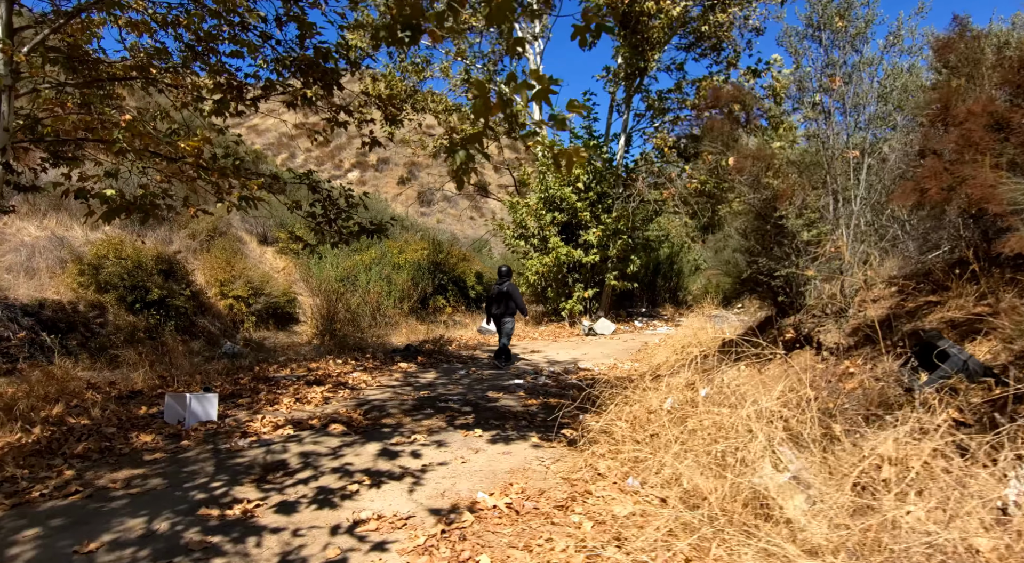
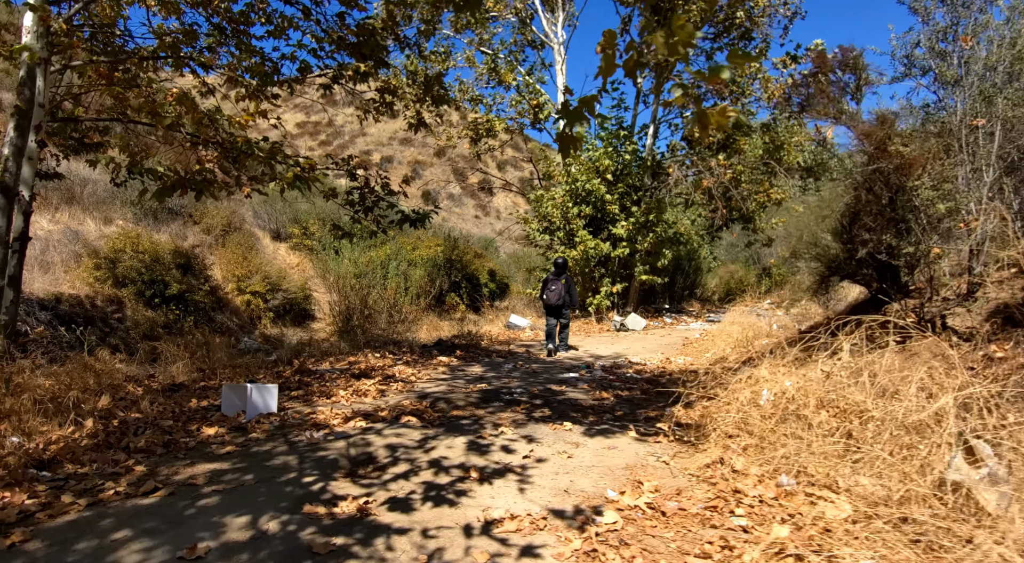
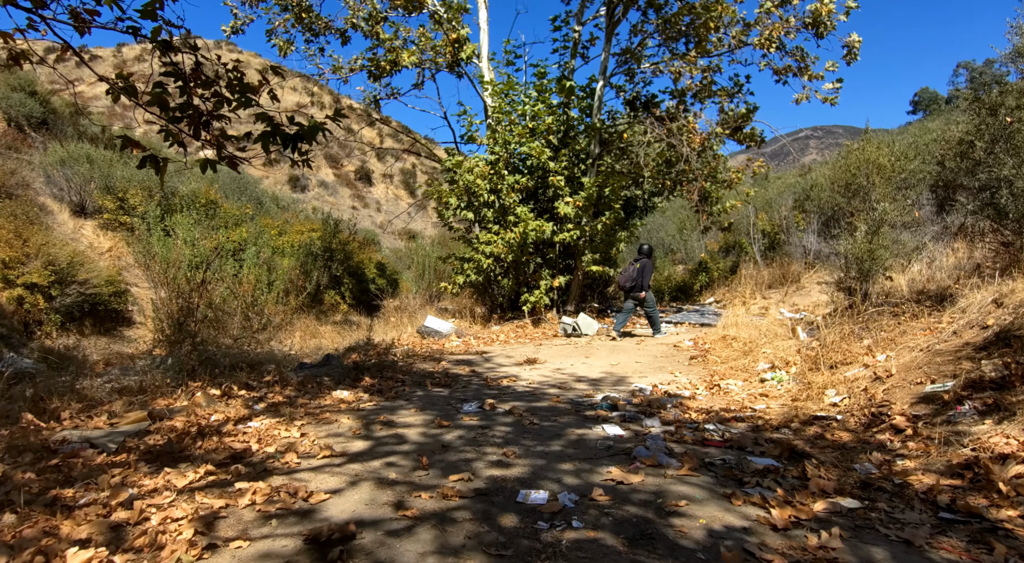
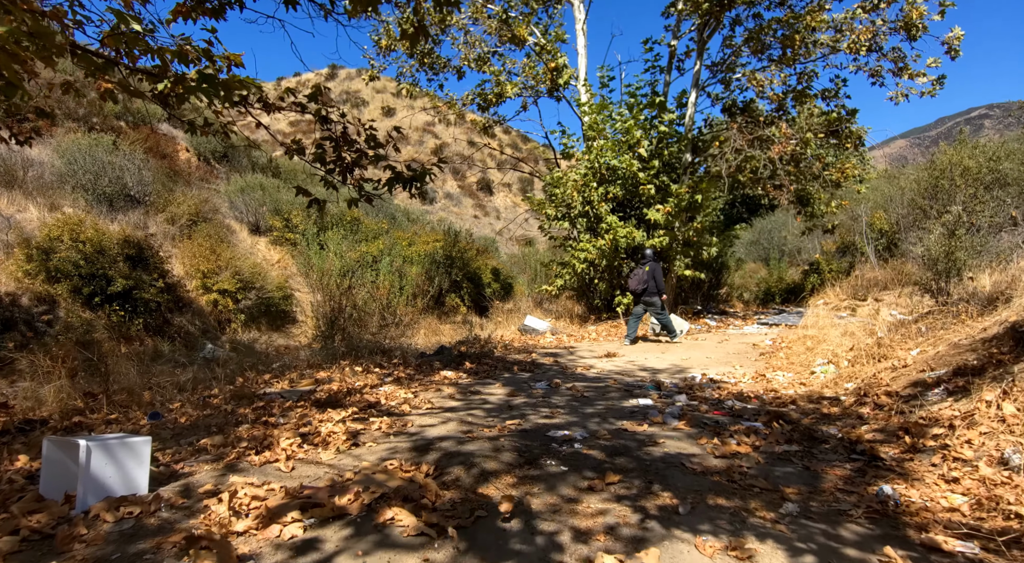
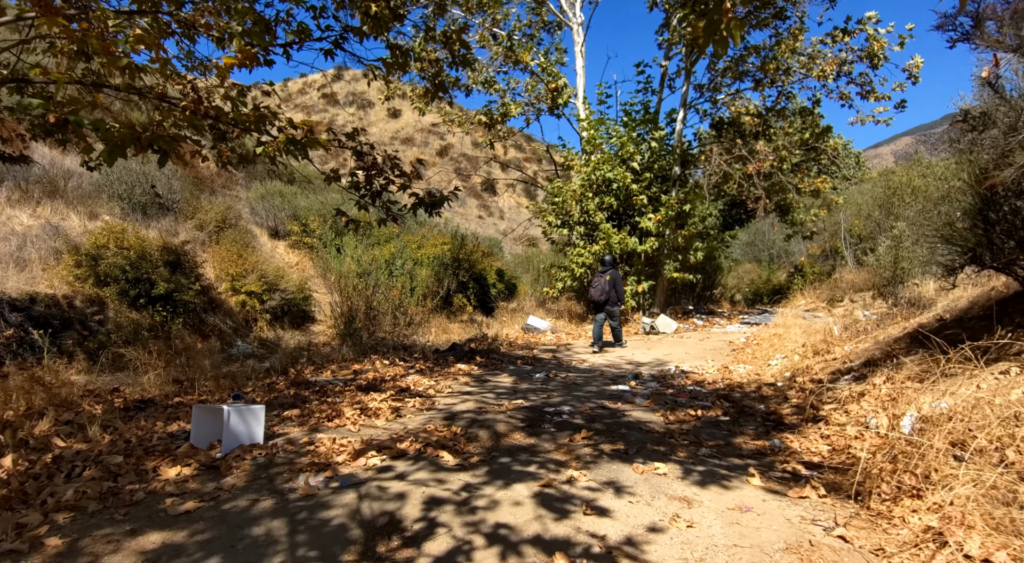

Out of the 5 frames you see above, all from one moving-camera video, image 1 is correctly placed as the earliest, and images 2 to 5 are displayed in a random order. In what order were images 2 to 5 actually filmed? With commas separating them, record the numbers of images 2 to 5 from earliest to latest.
2, 5, 4, 3
